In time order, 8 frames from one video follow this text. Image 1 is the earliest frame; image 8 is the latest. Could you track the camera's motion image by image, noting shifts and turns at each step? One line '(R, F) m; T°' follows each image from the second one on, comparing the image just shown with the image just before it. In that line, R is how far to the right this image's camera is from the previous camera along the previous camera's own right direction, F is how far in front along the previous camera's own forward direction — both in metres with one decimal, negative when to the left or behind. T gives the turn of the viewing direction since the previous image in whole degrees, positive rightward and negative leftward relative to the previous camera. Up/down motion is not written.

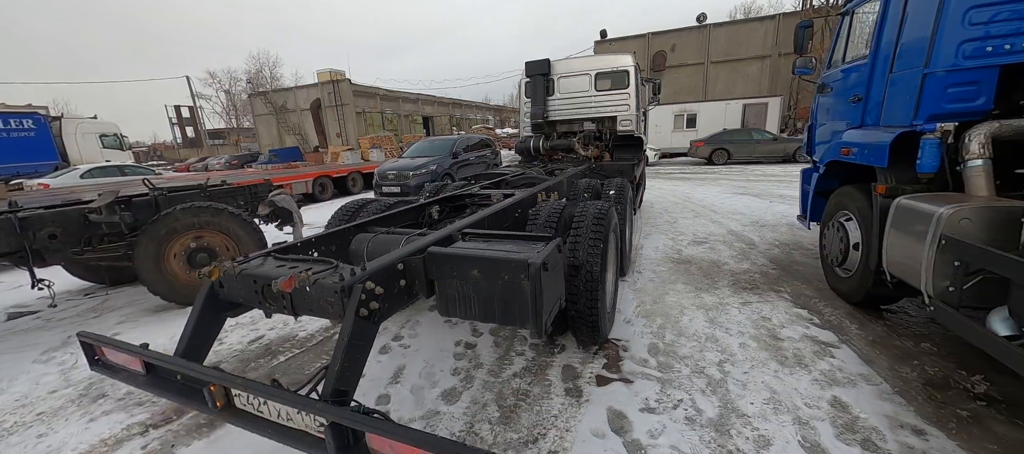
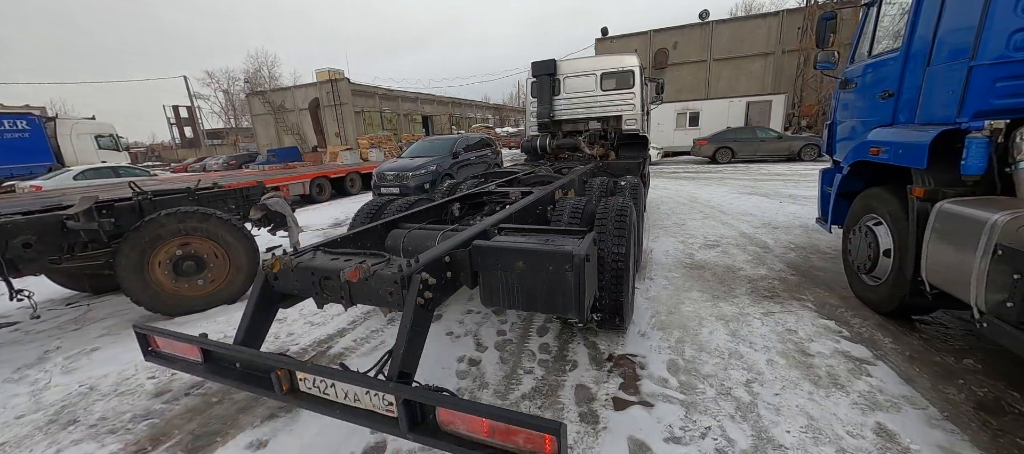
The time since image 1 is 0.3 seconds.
(0.0, +0.2) m; 0°
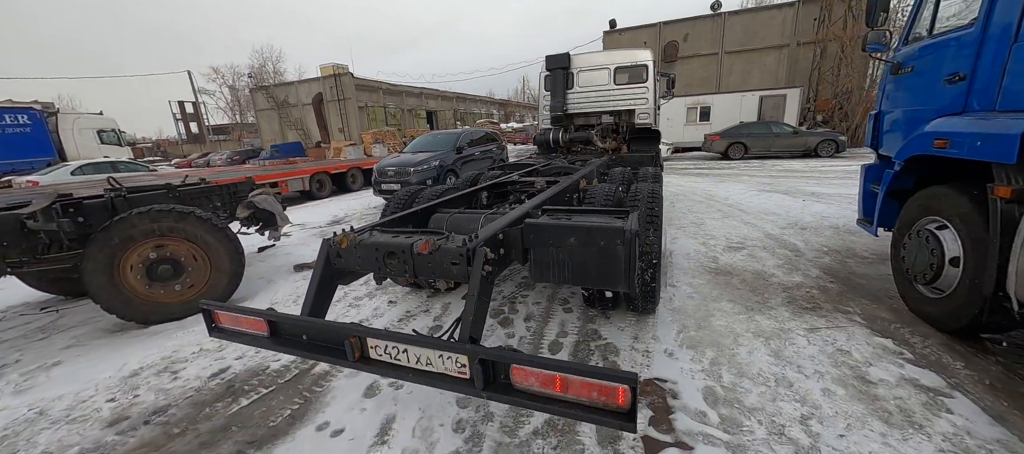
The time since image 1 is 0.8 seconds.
(0.0, +0.3) m; -1°
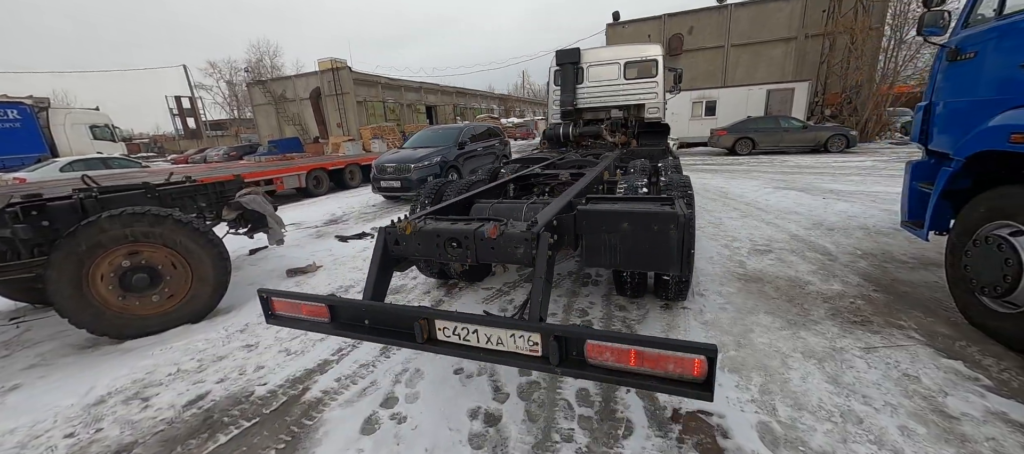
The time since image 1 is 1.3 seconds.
(-0.1, +0.3) m; 0°
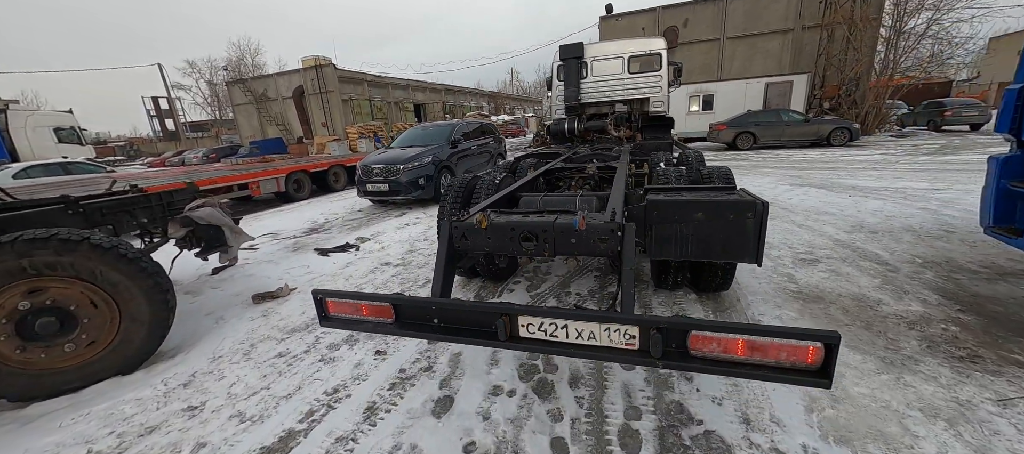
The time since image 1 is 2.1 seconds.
(-0.1, +0.6) m; +1°
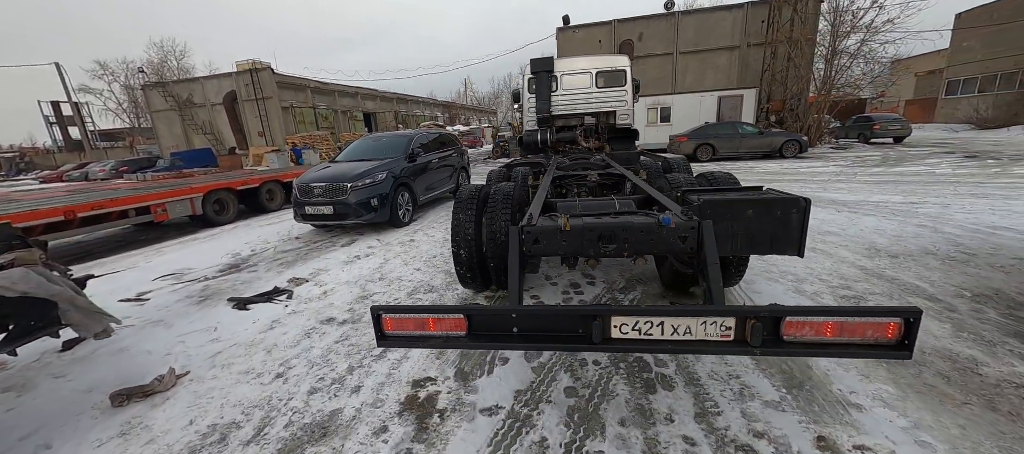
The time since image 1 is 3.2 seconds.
(-0.2, +0.8) m; +7°
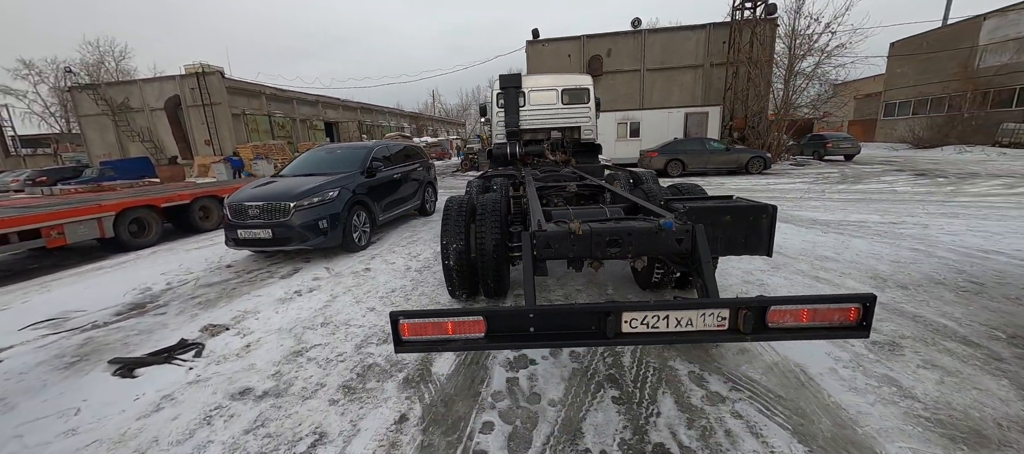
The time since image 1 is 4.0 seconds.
(0.0, +0.6) m; +5°
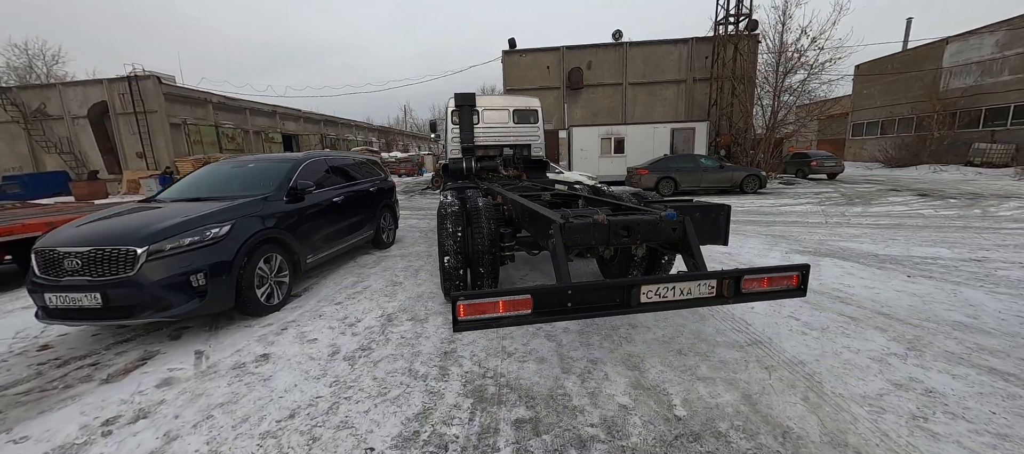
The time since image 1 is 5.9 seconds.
(-0.1, +1.5) m; +4°
